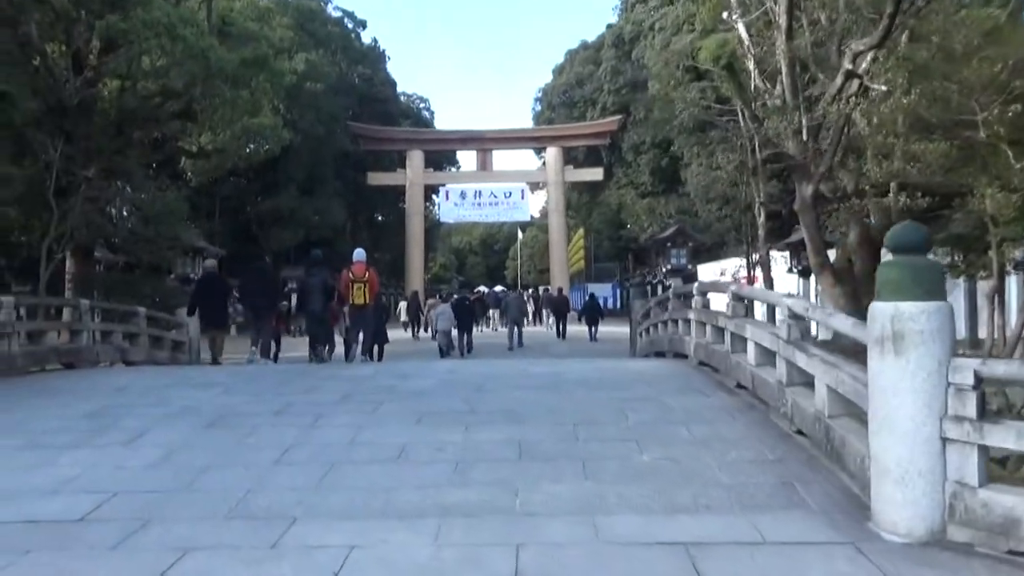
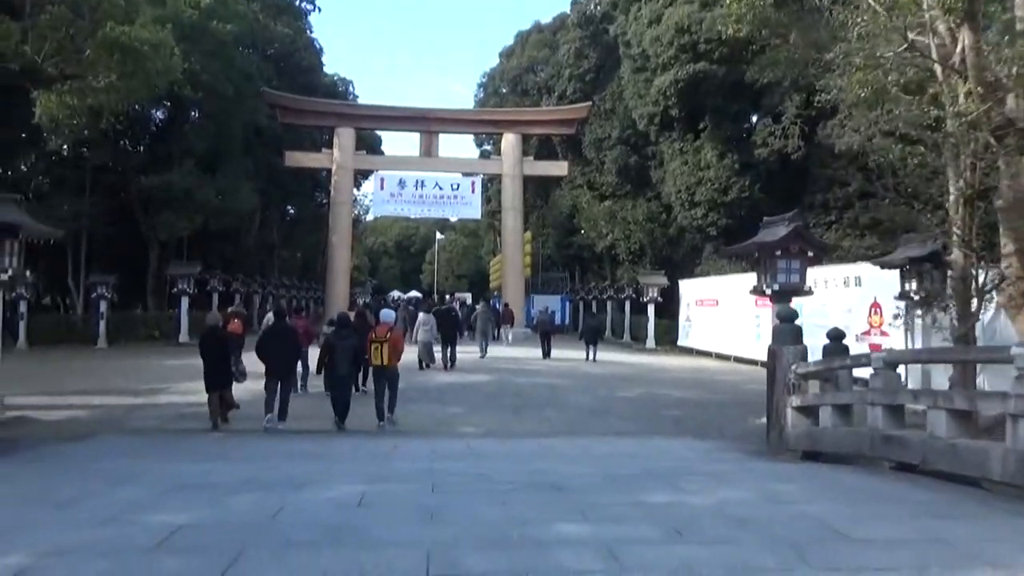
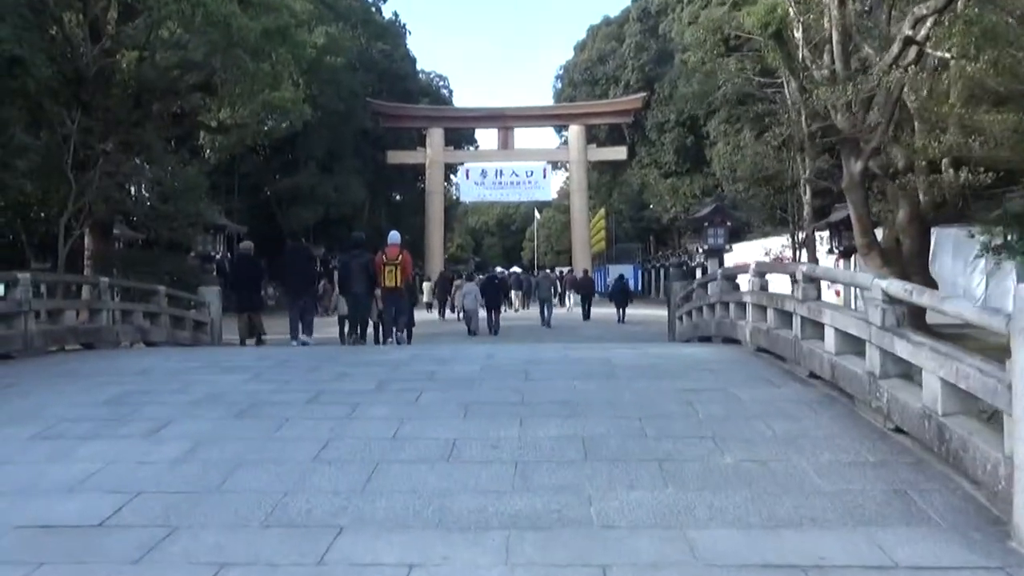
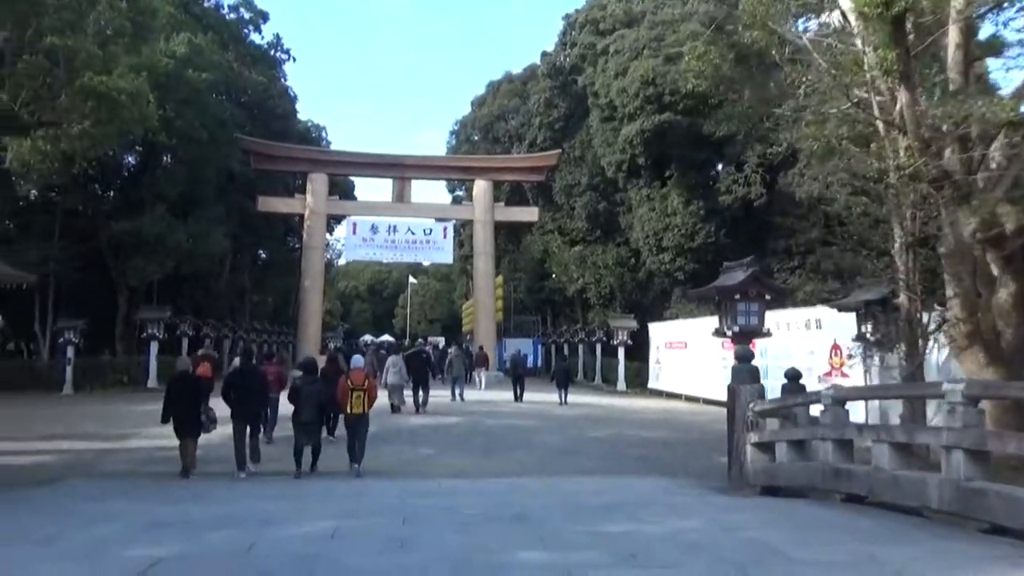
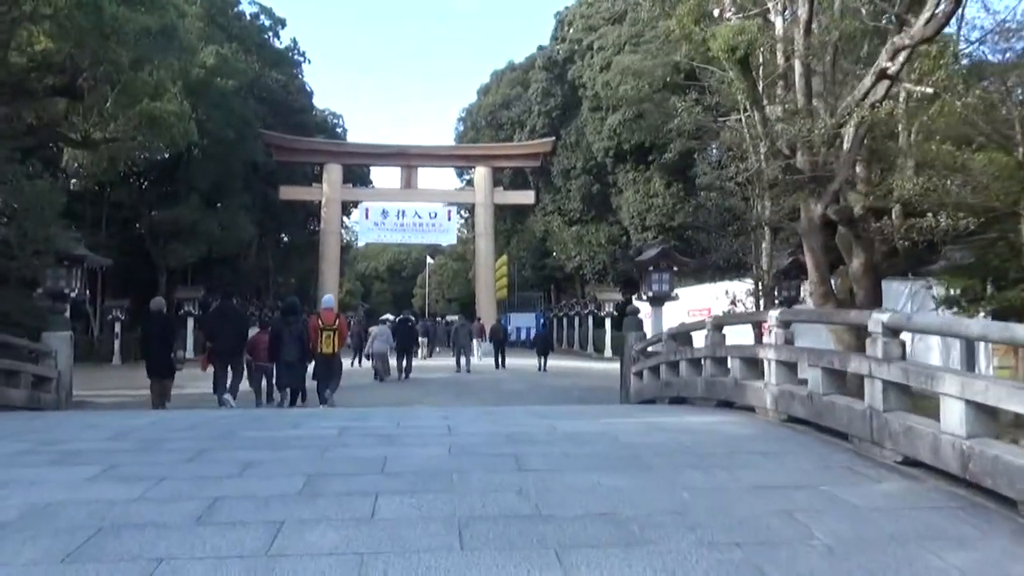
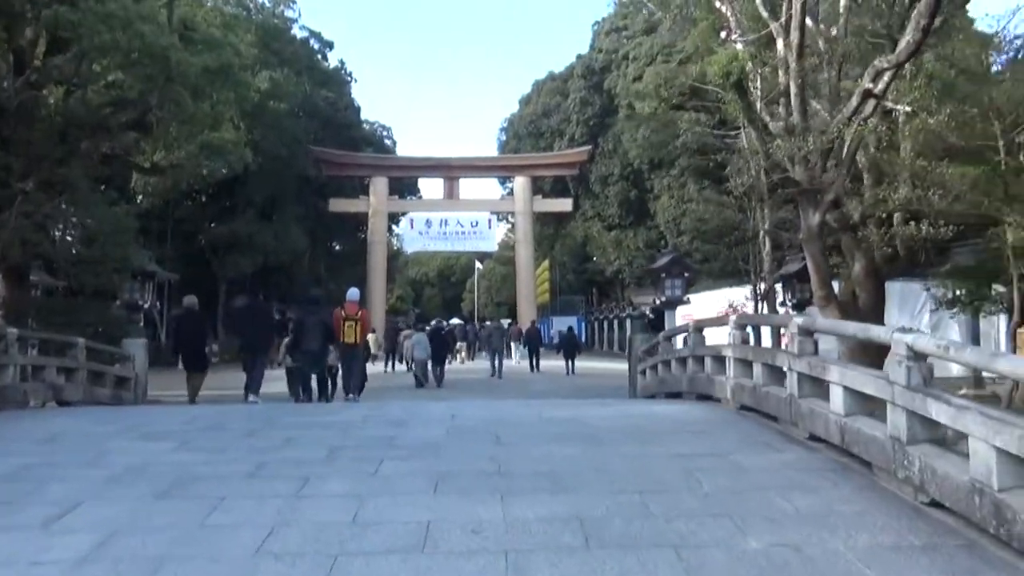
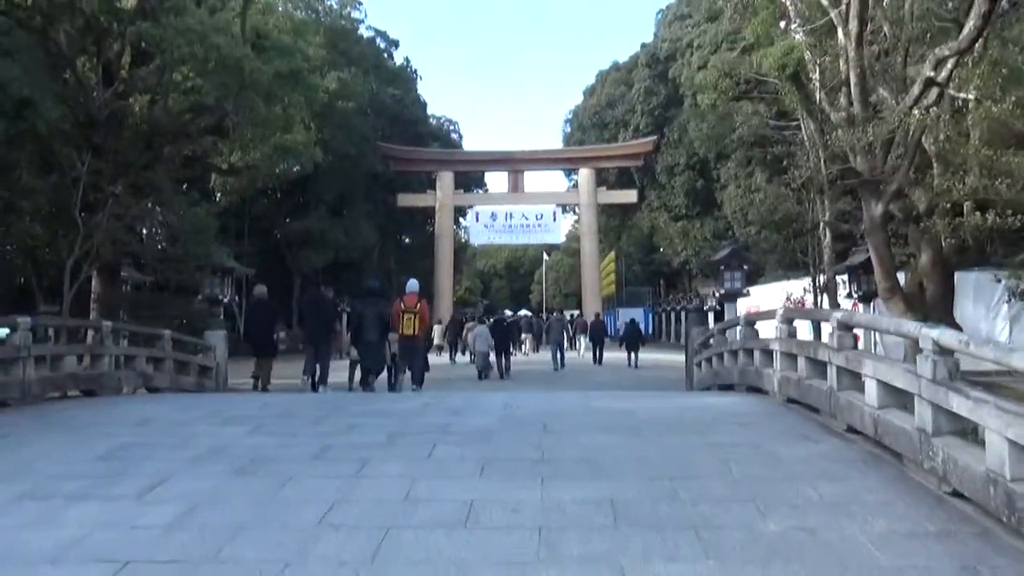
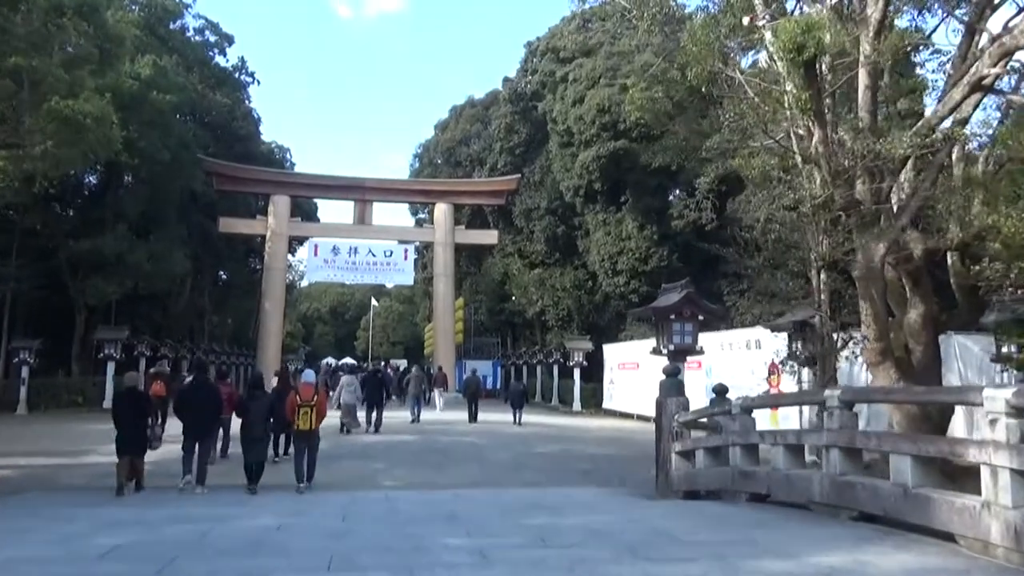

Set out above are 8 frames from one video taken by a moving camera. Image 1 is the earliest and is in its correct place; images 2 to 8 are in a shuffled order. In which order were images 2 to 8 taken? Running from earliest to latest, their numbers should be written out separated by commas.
3, 7, 6, 5, 8, 4, 2
